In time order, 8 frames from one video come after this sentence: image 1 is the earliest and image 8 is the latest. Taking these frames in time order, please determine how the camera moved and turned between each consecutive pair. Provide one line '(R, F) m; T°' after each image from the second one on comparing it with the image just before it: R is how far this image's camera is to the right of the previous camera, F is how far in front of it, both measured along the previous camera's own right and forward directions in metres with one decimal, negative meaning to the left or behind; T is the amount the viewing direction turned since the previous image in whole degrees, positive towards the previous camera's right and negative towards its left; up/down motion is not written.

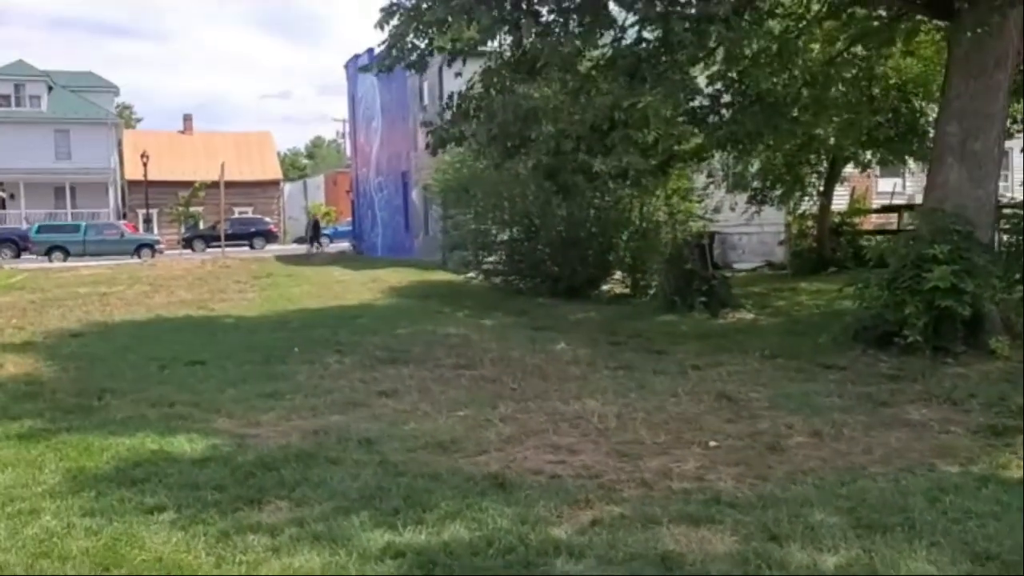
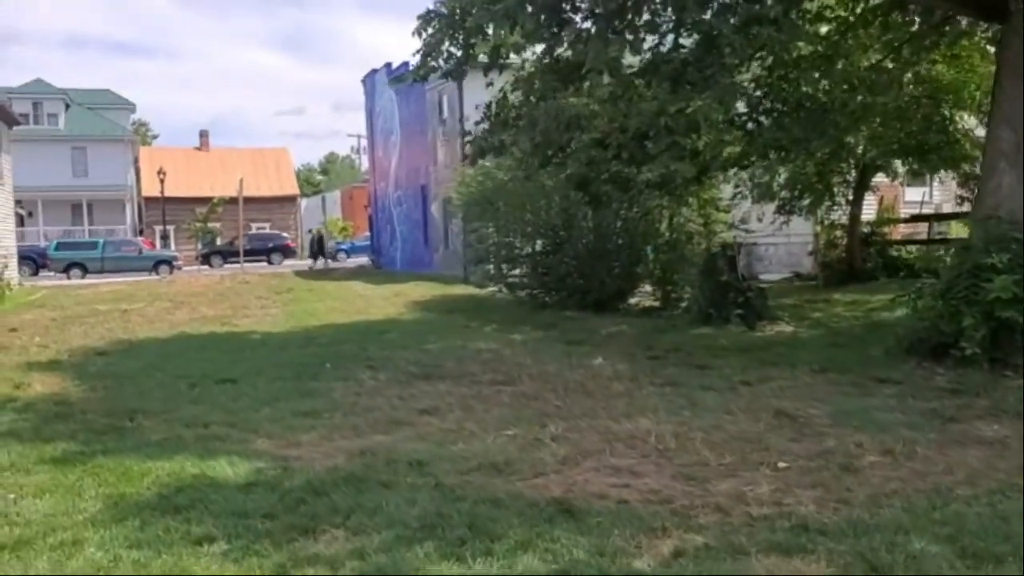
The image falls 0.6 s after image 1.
(-0.3, +0.3) m; -1°
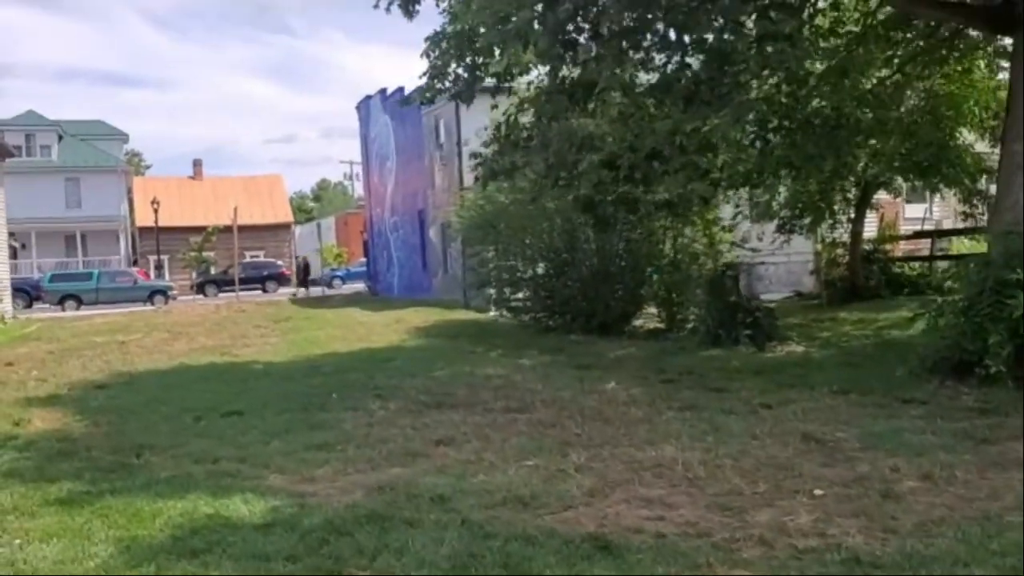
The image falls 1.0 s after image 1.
(-0.2, +0.2) m; 0°
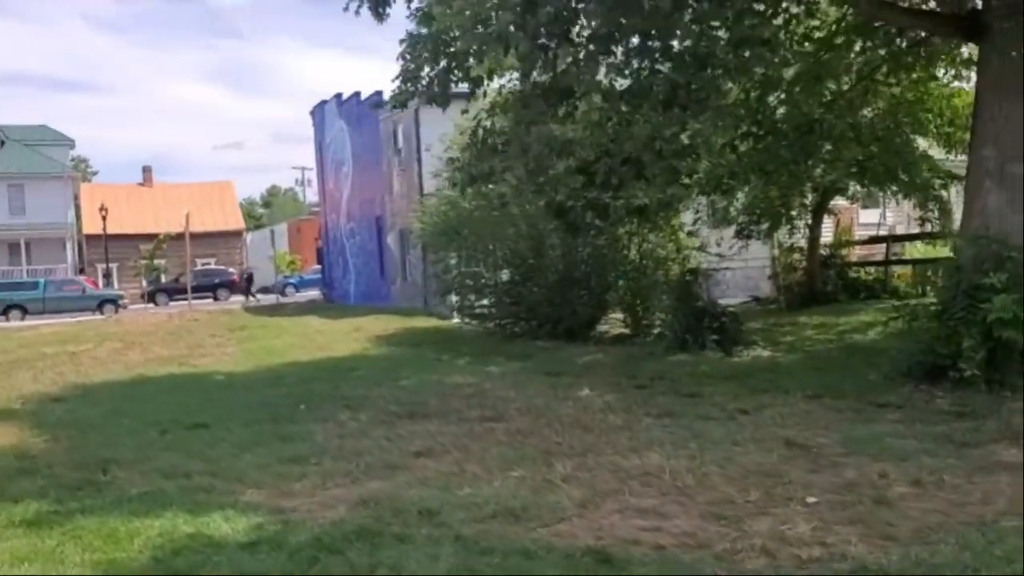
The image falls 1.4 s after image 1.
(-0.2, +0.2) m; +3°
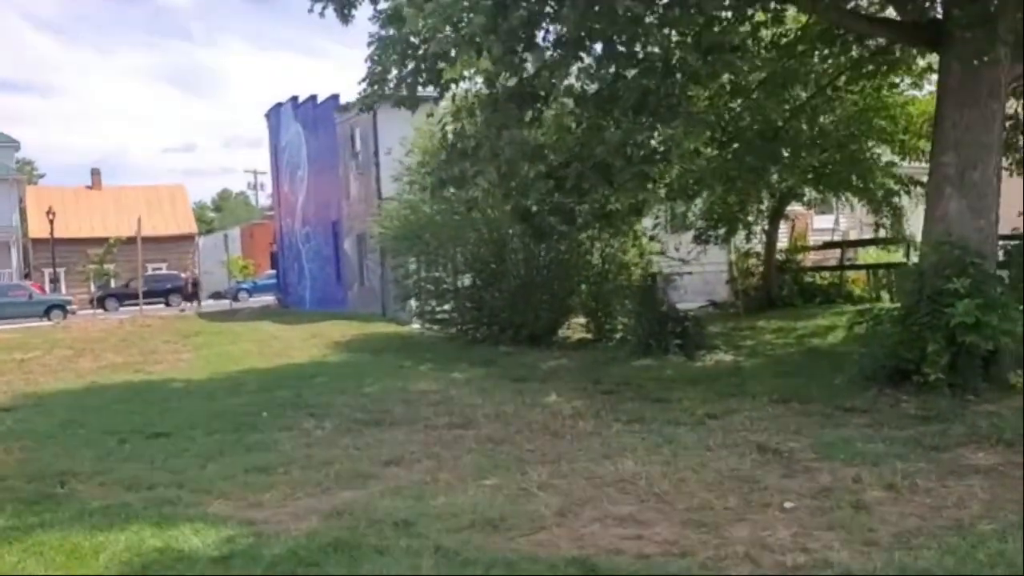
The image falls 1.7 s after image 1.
(-0.2, +0.1) m; +3°
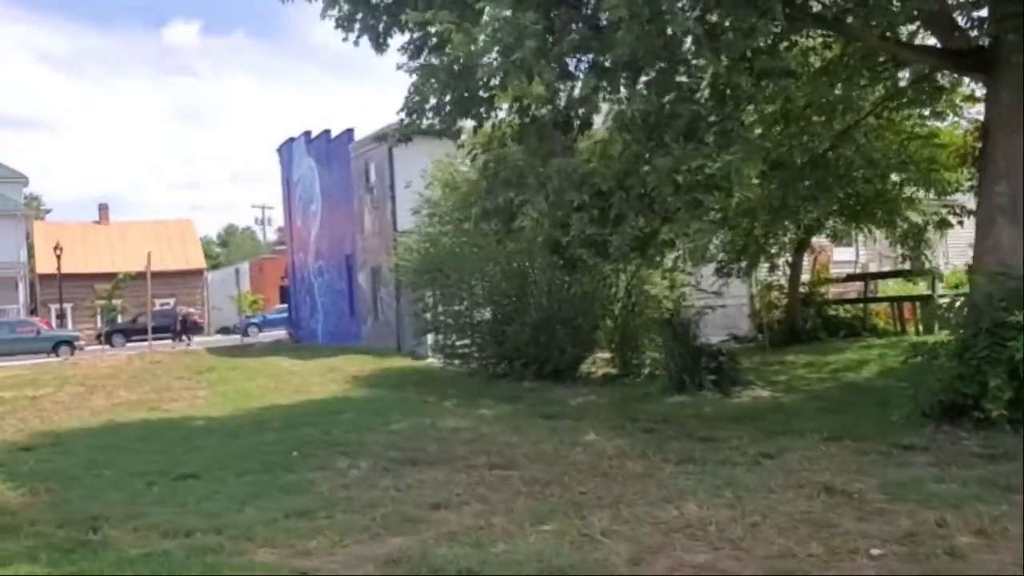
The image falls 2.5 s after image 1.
(-0.4, +0.3) m; 0°
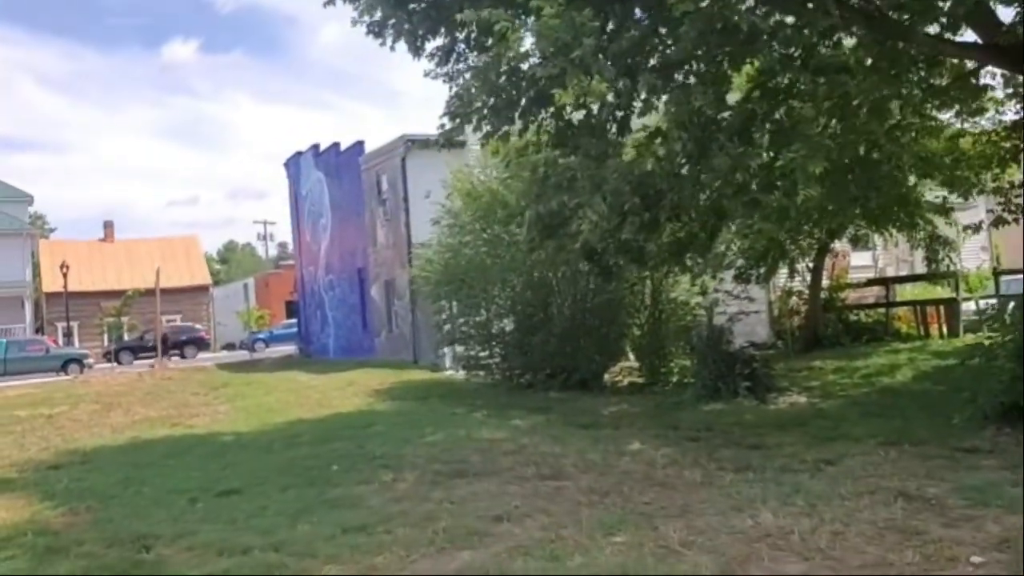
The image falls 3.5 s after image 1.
(-0.5, +0.2) m; 0°
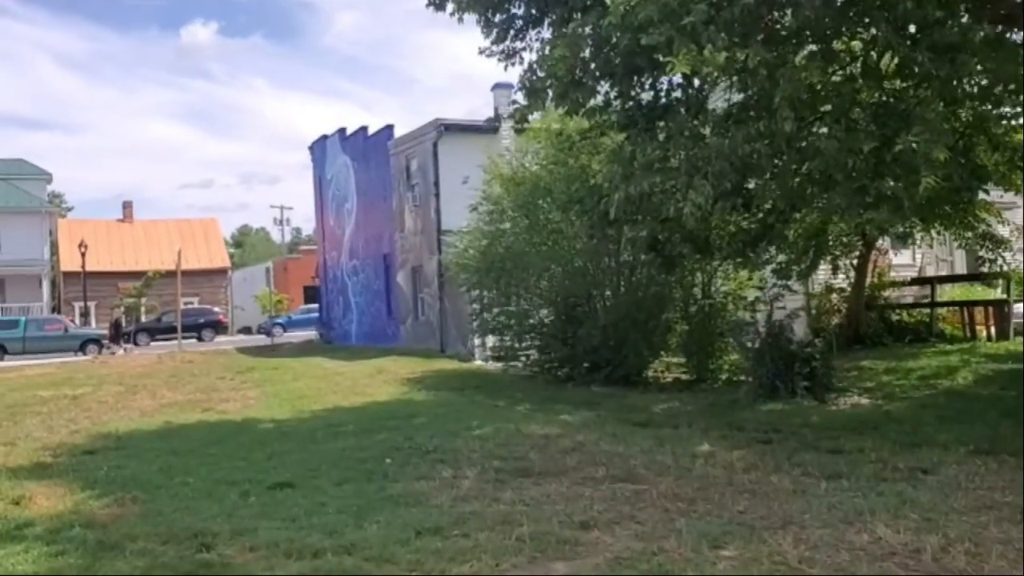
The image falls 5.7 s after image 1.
(-0.6, +0.6) m; -1°
